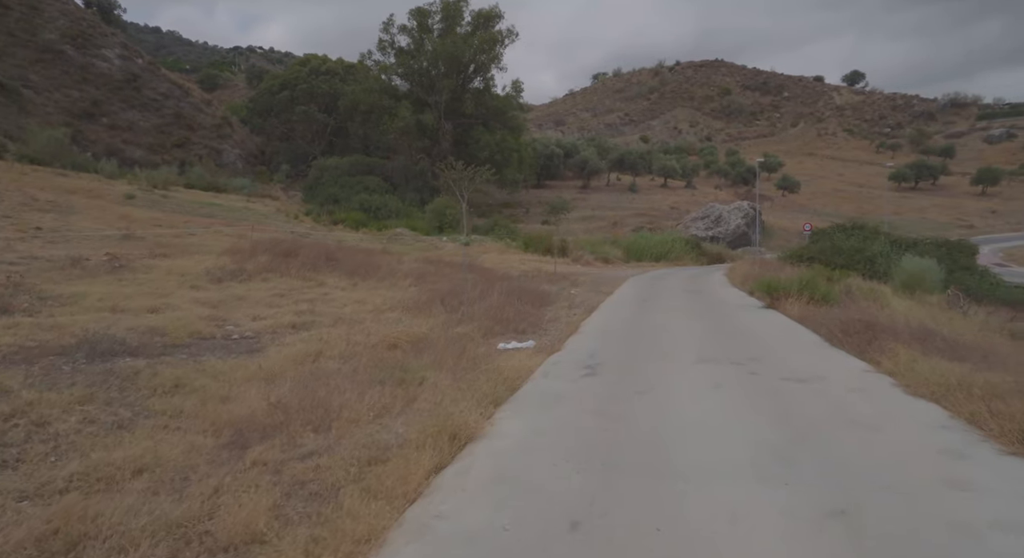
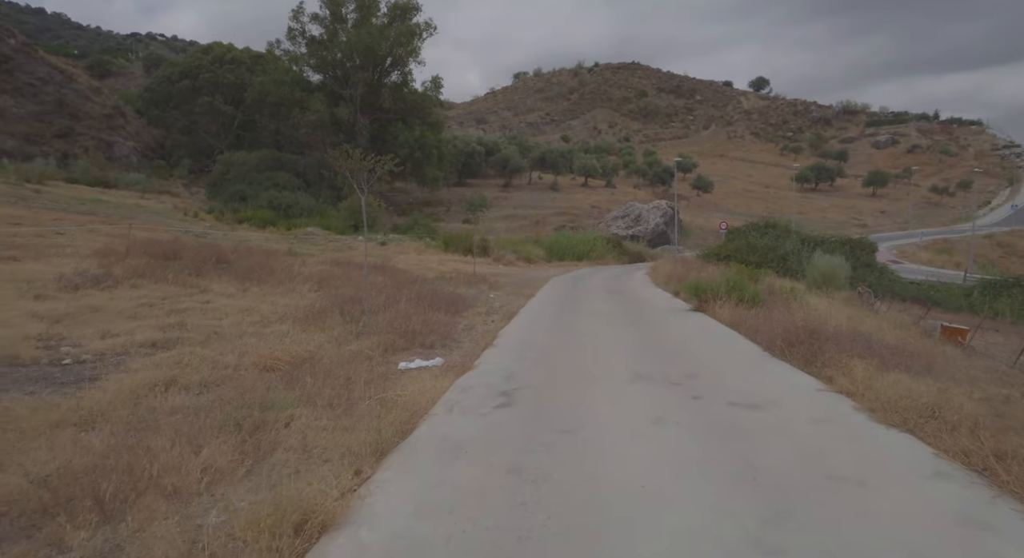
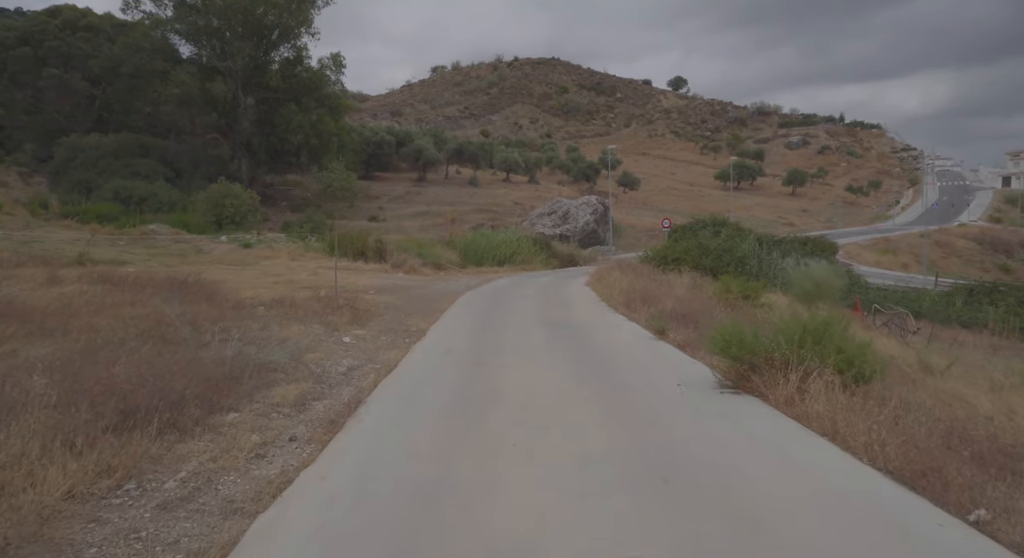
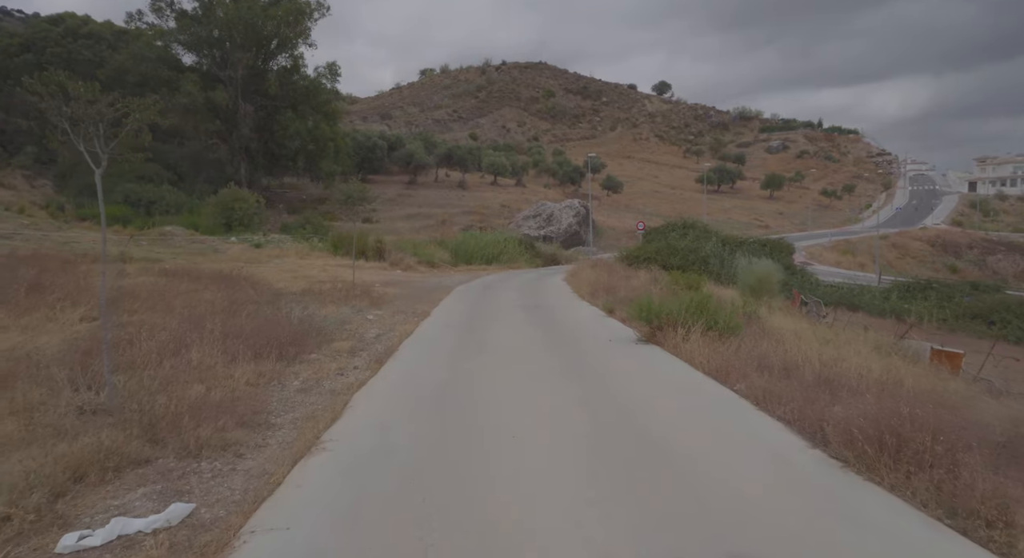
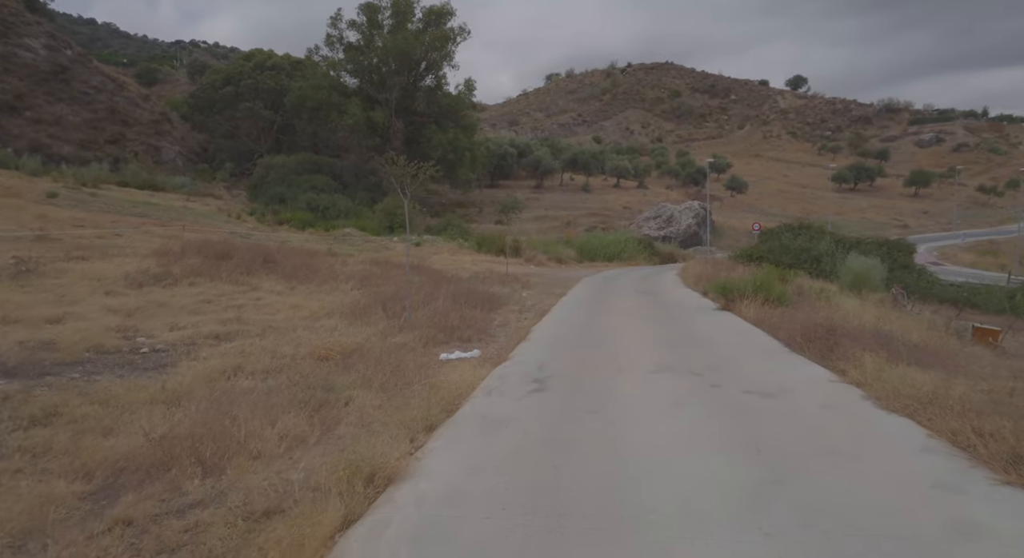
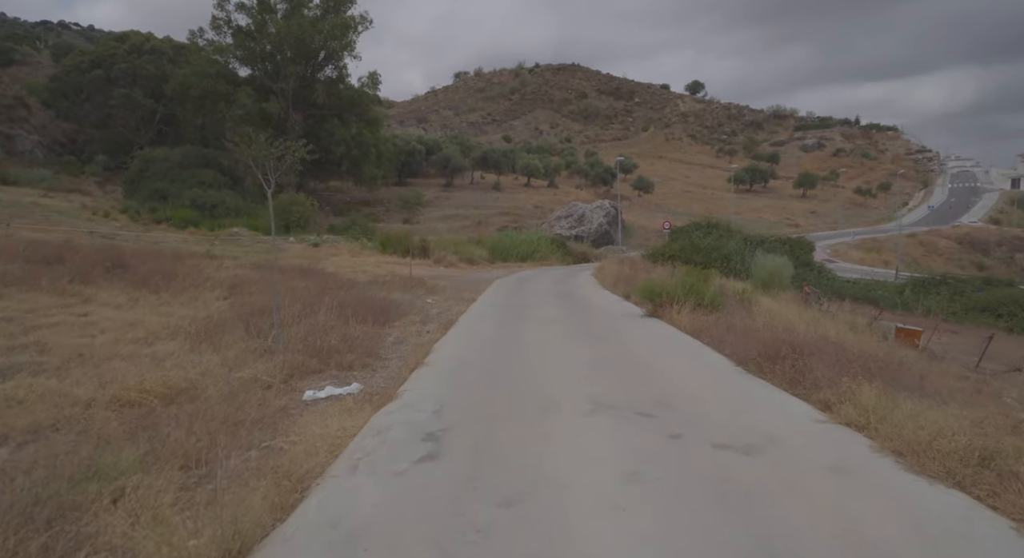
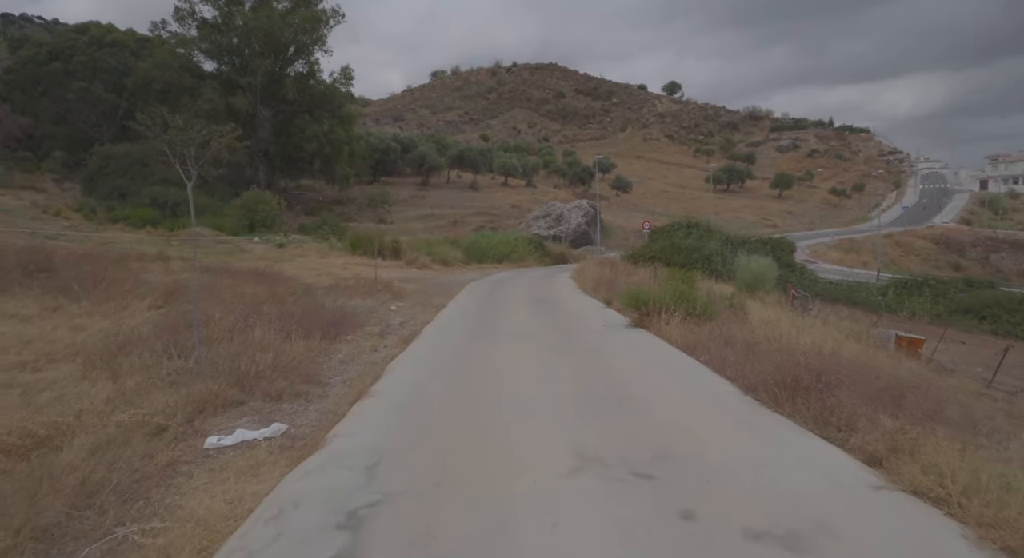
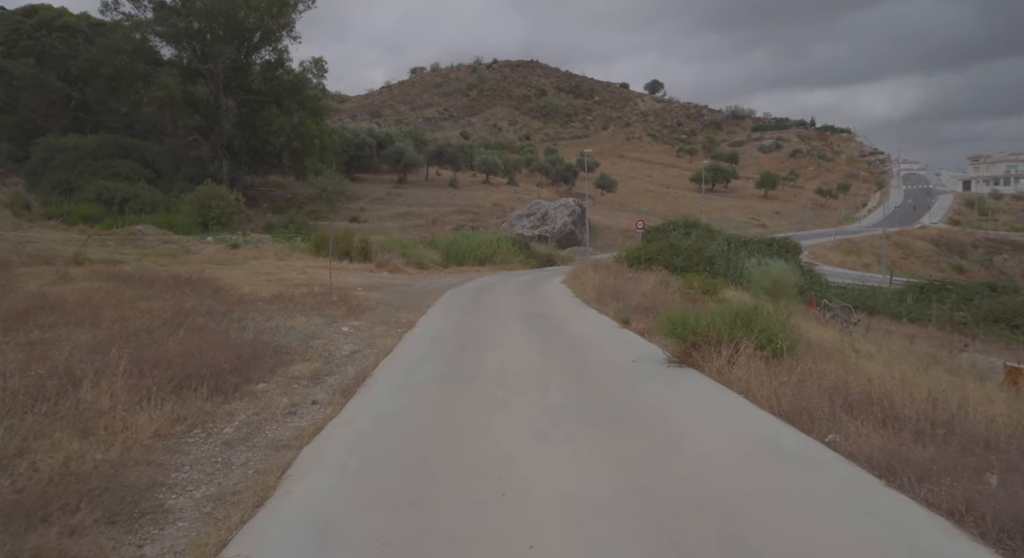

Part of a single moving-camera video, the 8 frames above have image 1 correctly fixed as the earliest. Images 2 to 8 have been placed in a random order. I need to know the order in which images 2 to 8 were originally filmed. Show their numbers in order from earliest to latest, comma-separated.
5, 2, 6, 7, 4, 8, 3
